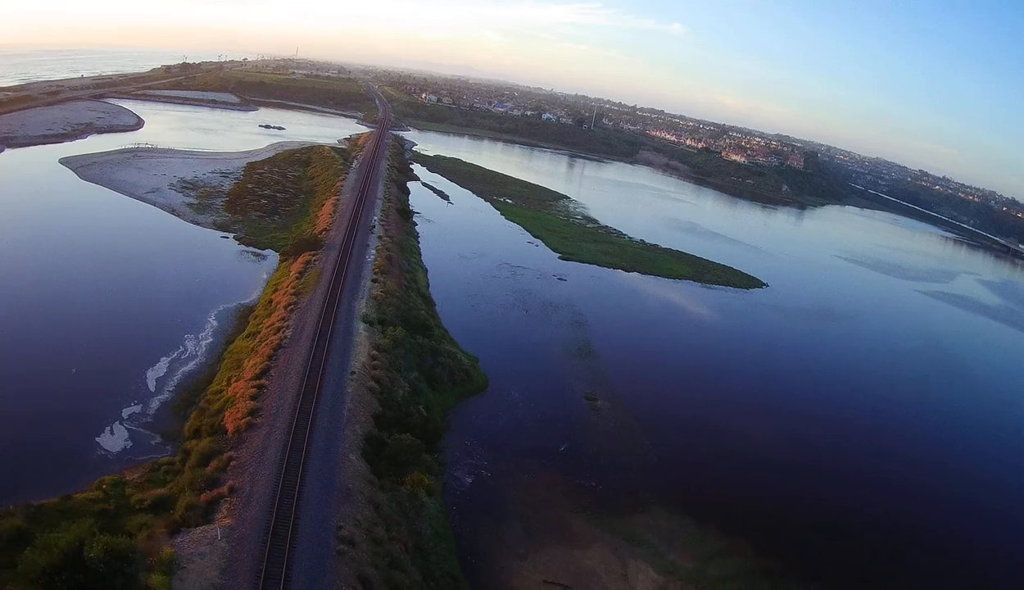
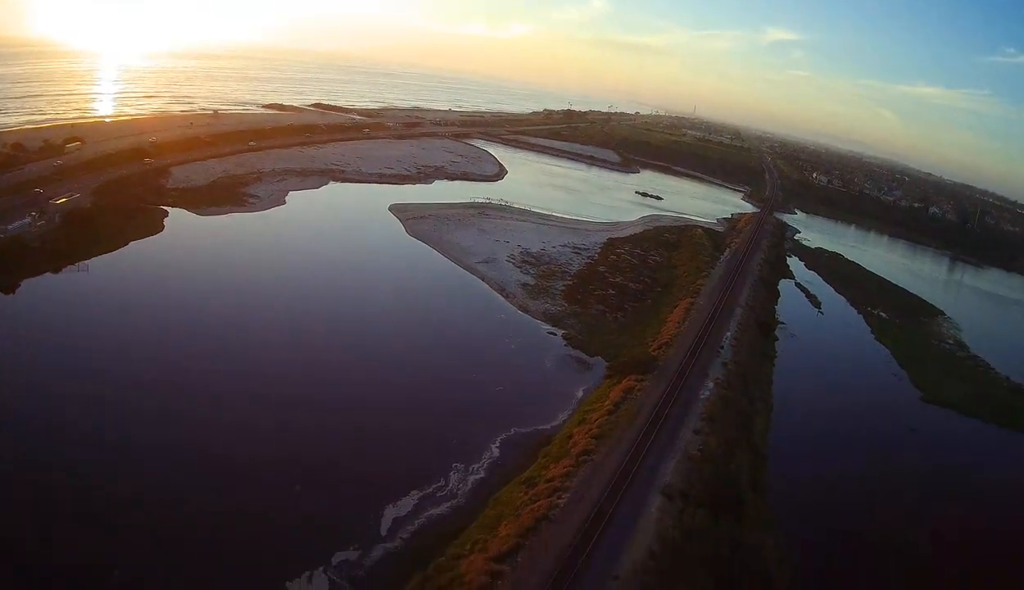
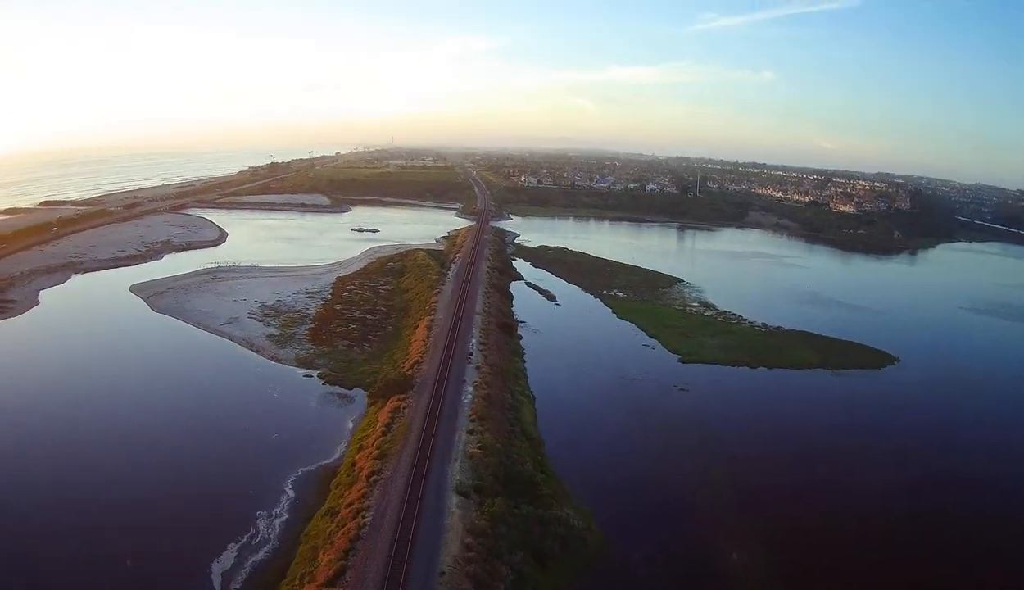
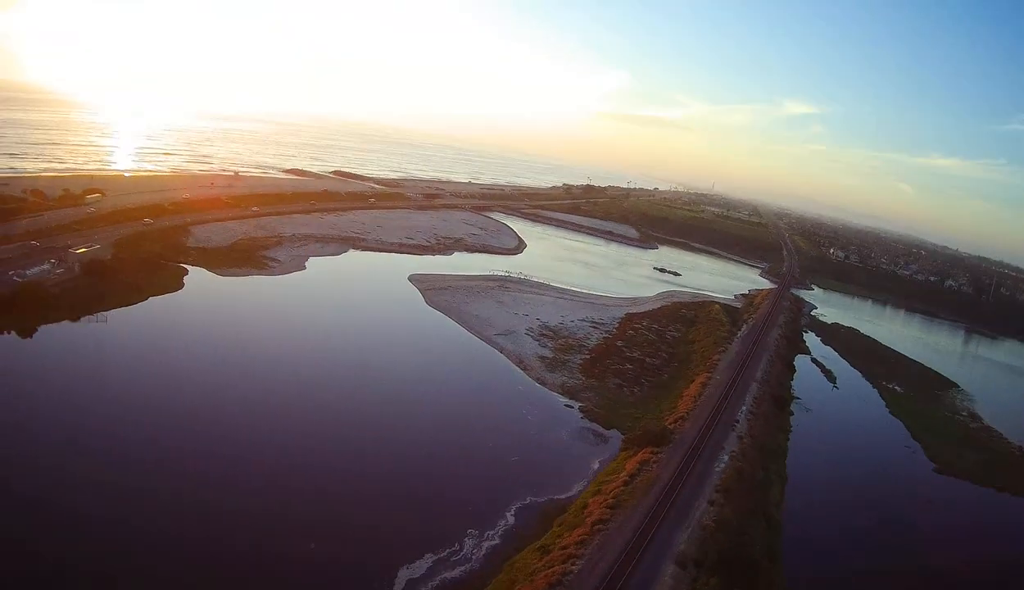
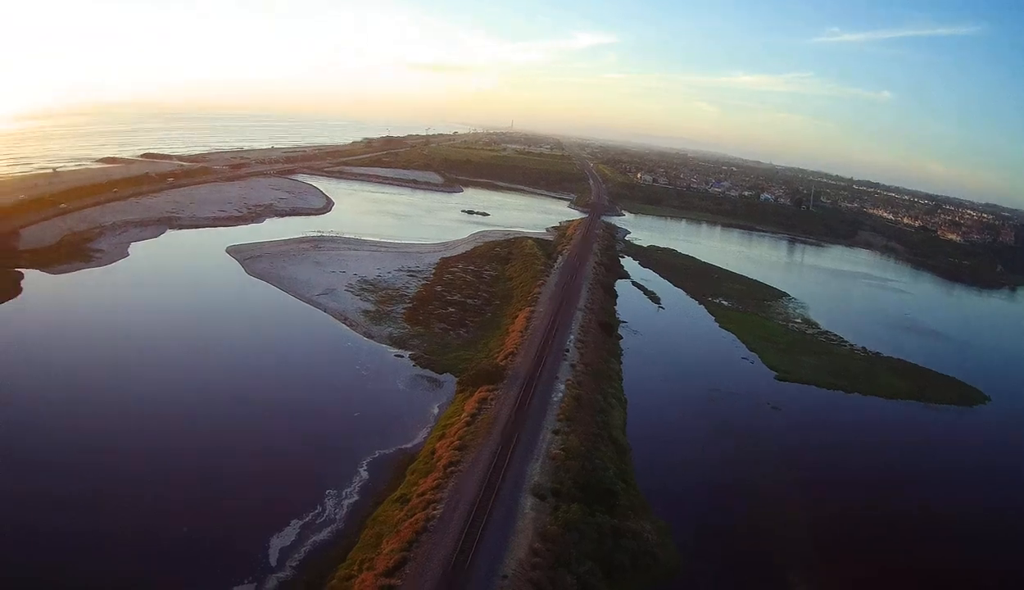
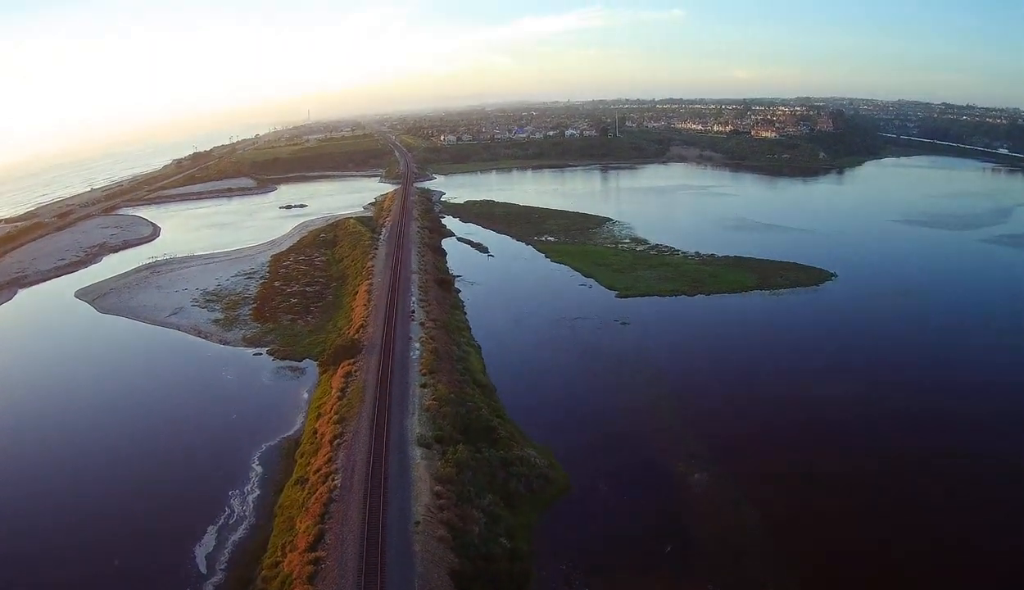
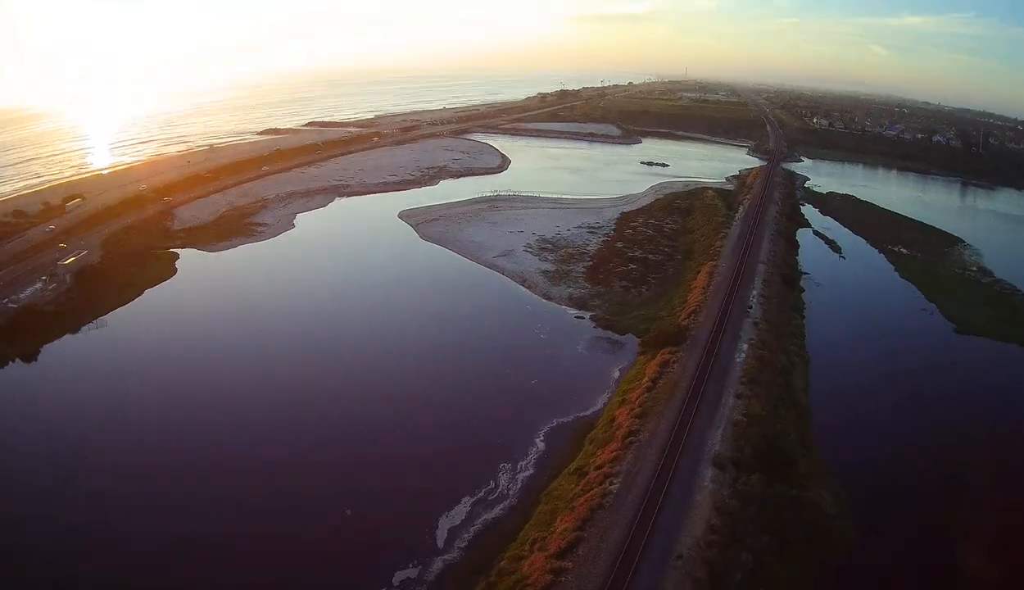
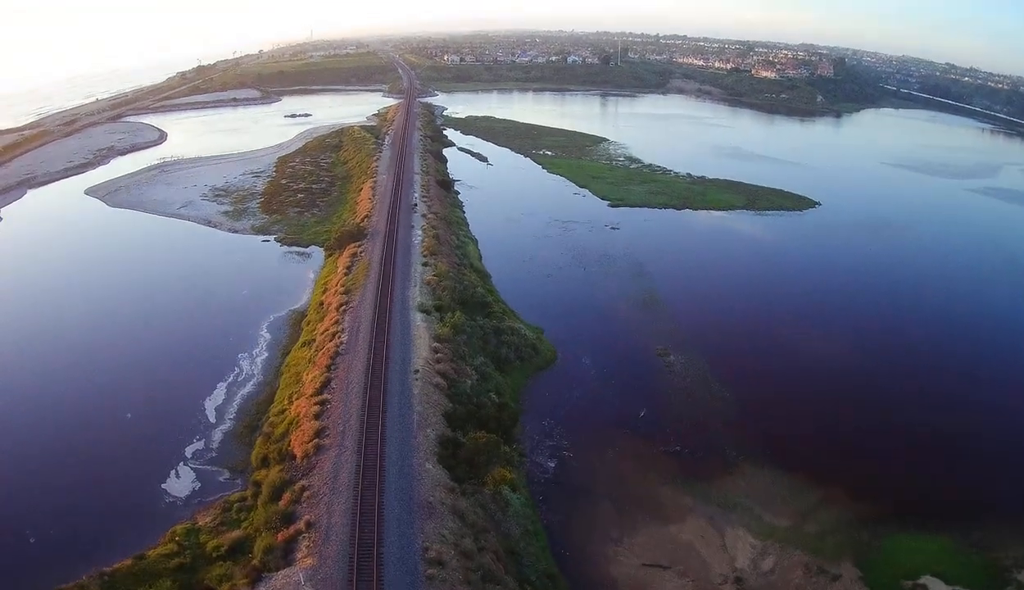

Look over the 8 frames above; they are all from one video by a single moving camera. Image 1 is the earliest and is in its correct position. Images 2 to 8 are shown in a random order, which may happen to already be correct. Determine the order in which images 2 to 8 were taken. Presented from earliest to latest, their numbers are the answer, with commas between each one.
8, 6, 3, 5, 4, 2, 7
